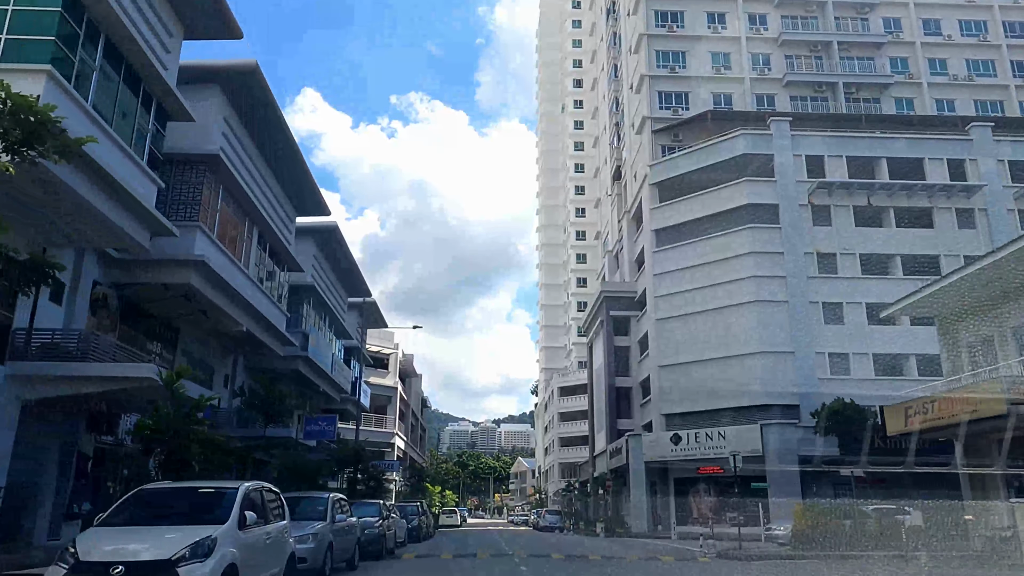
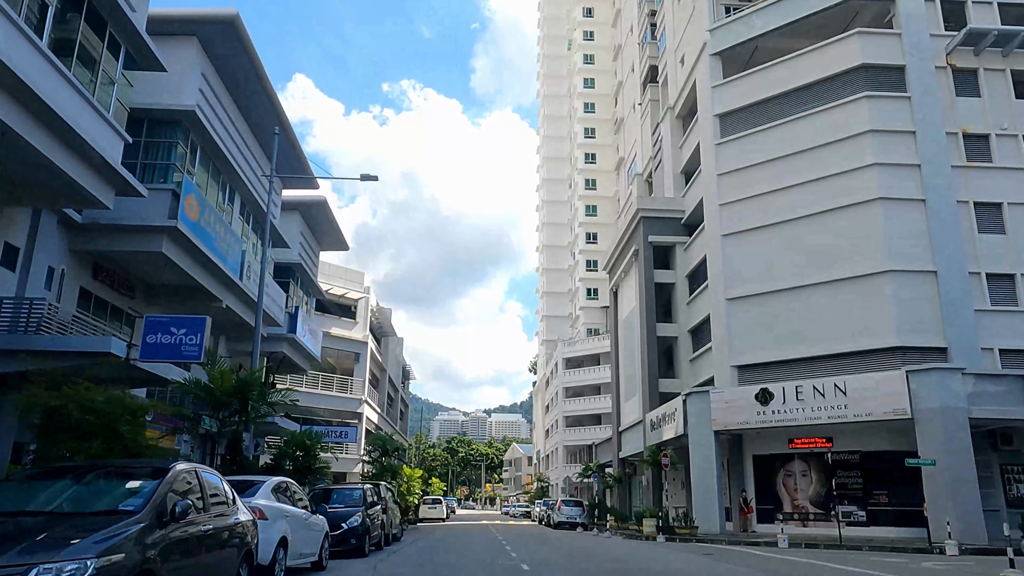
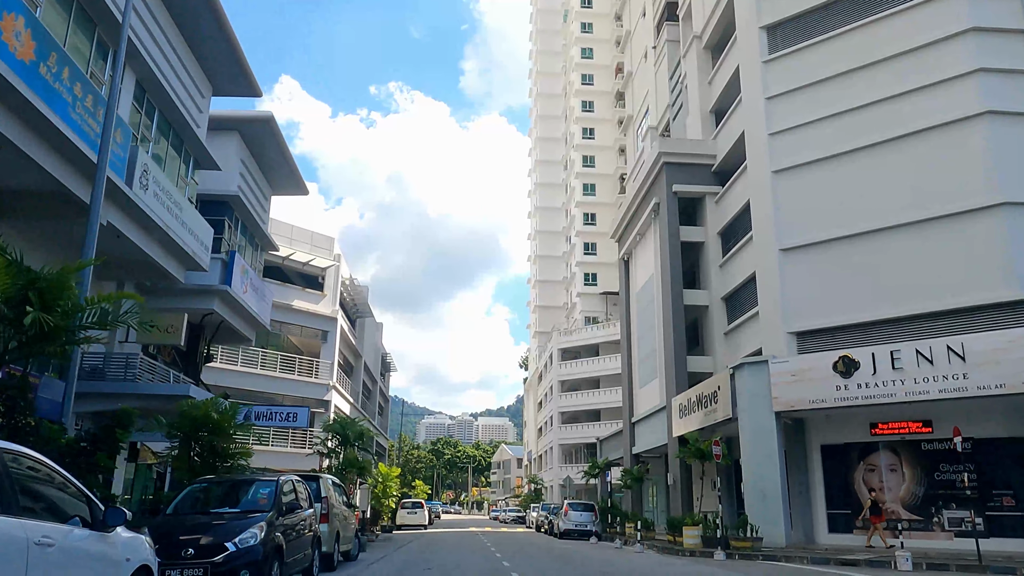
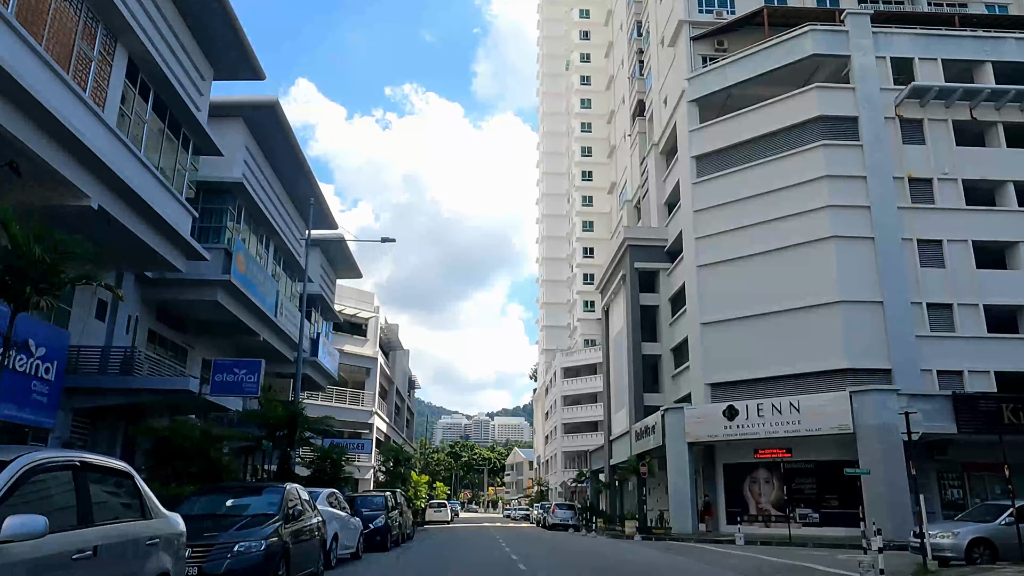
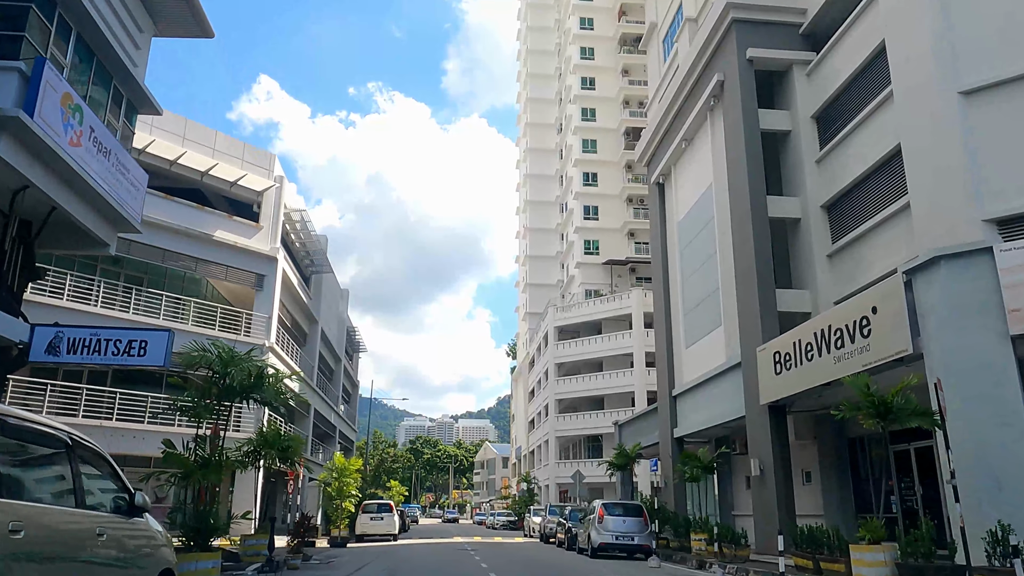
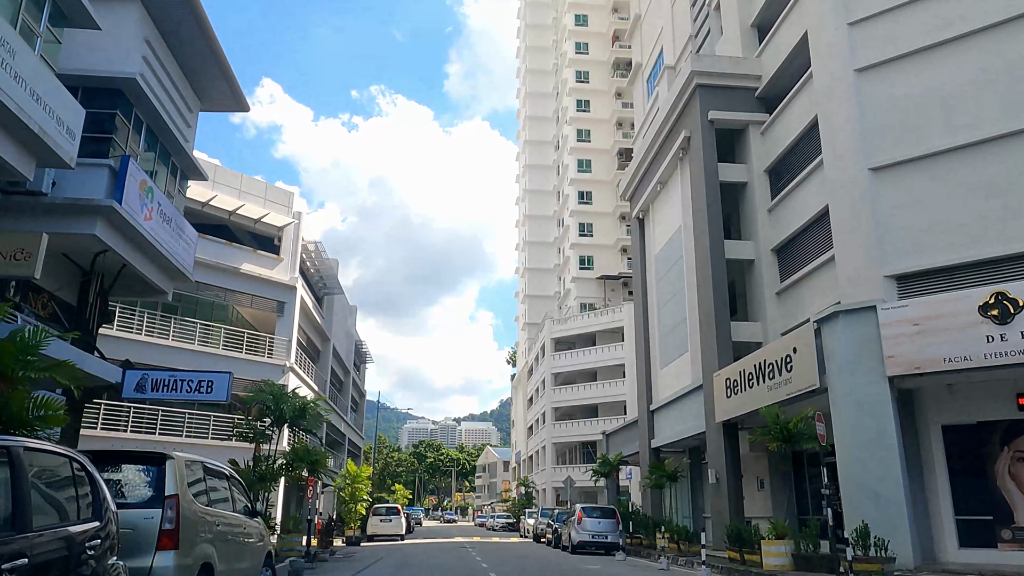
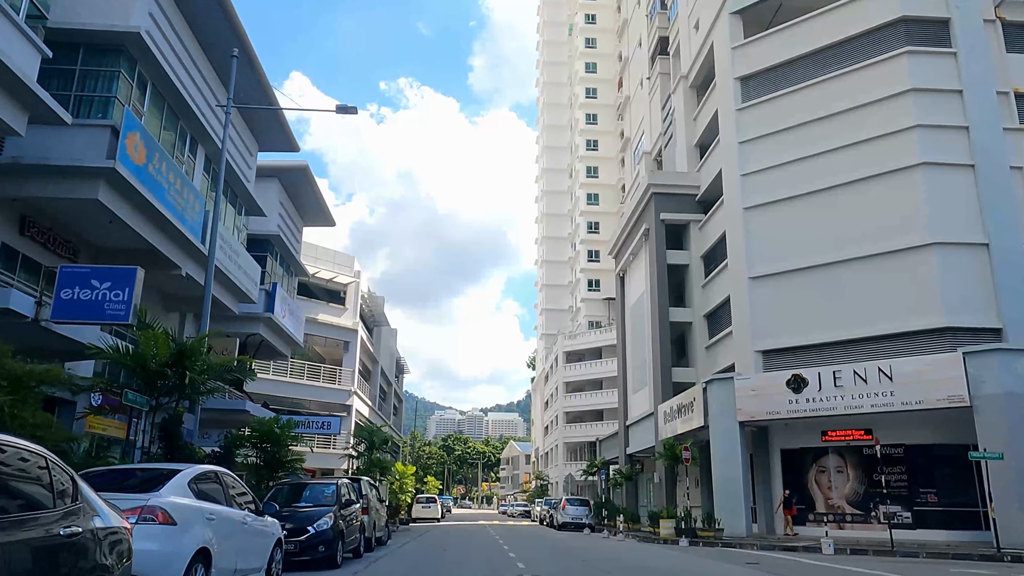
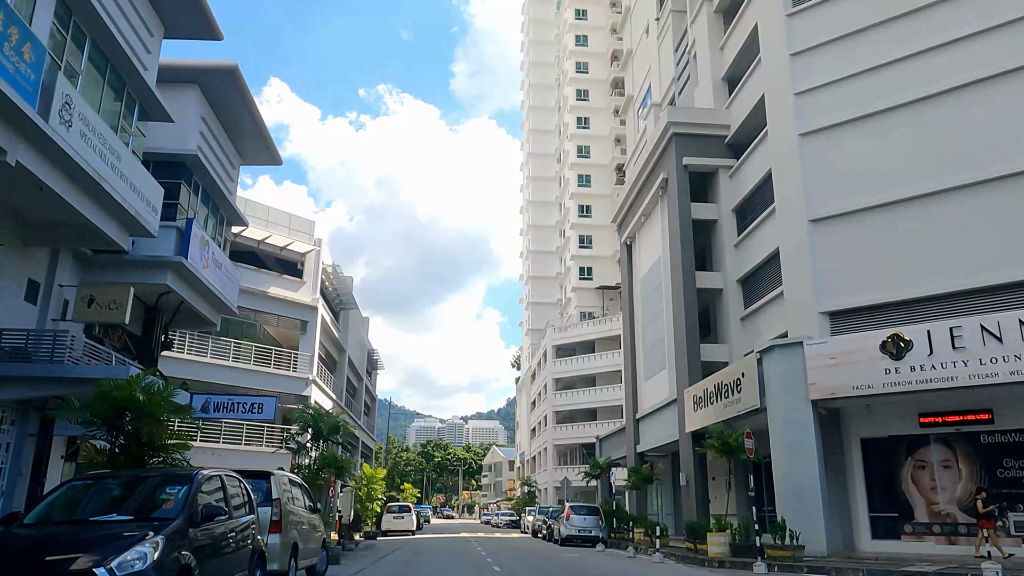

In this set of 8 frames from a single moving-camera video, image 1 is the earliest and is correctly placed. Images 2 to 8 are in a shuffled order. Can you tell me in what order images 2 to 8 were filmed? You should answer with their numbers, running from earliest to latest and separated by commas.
4, 2, 7, 3, 8, 6, 5
